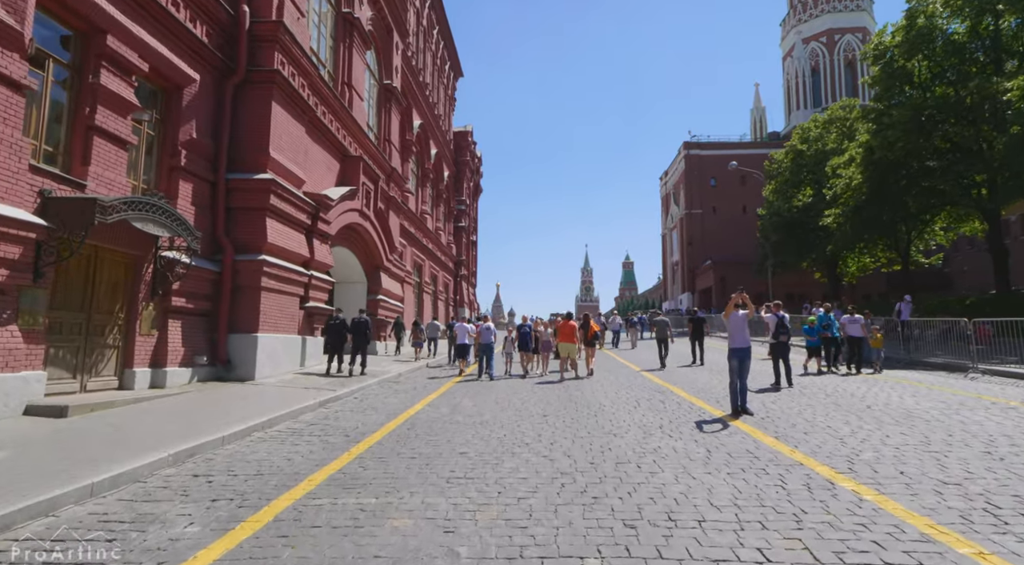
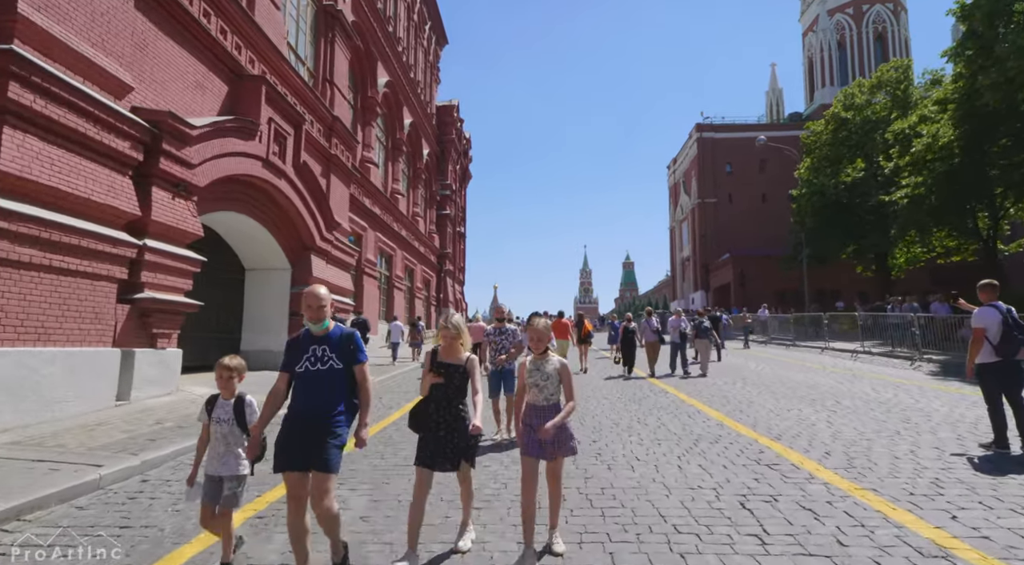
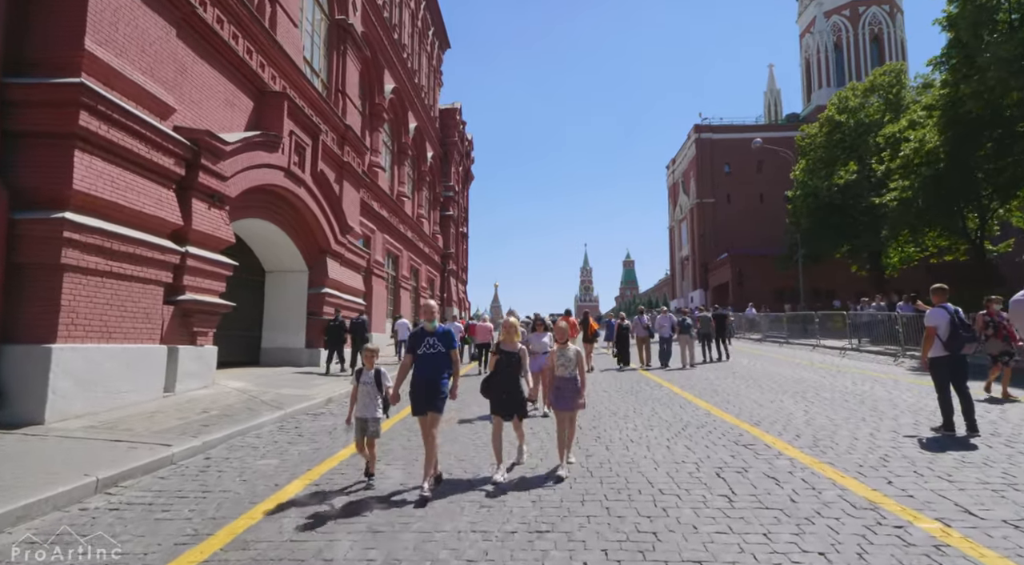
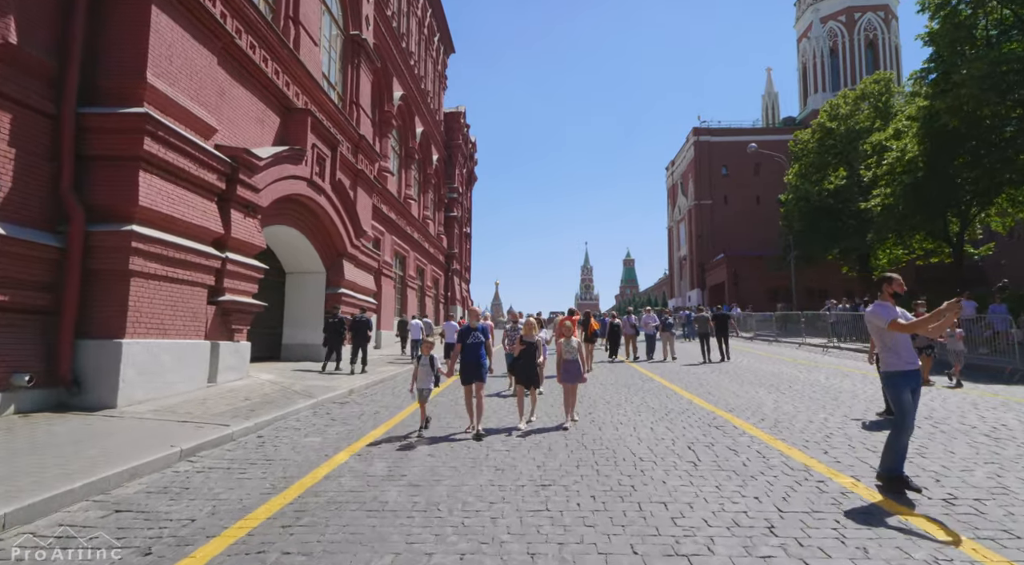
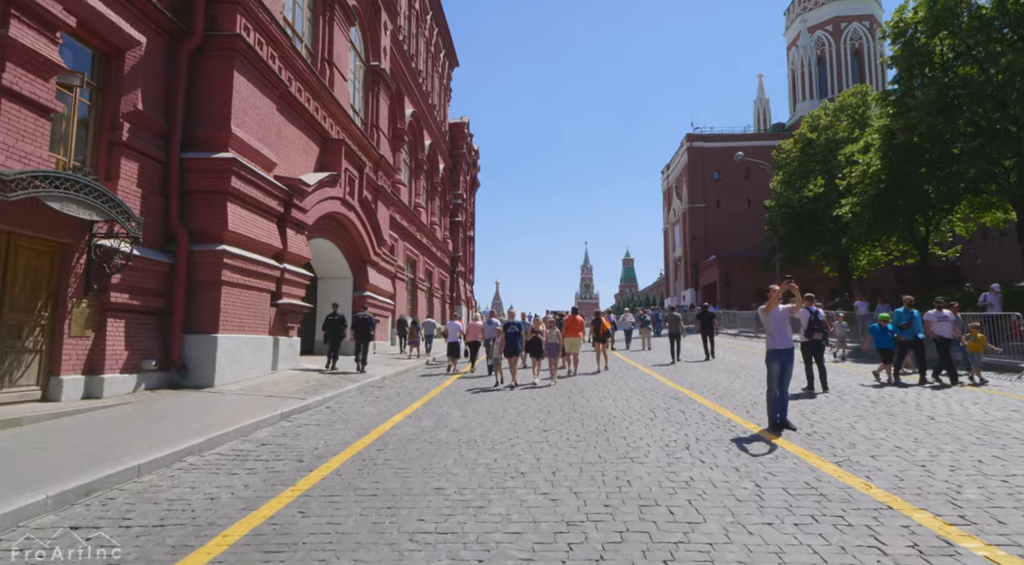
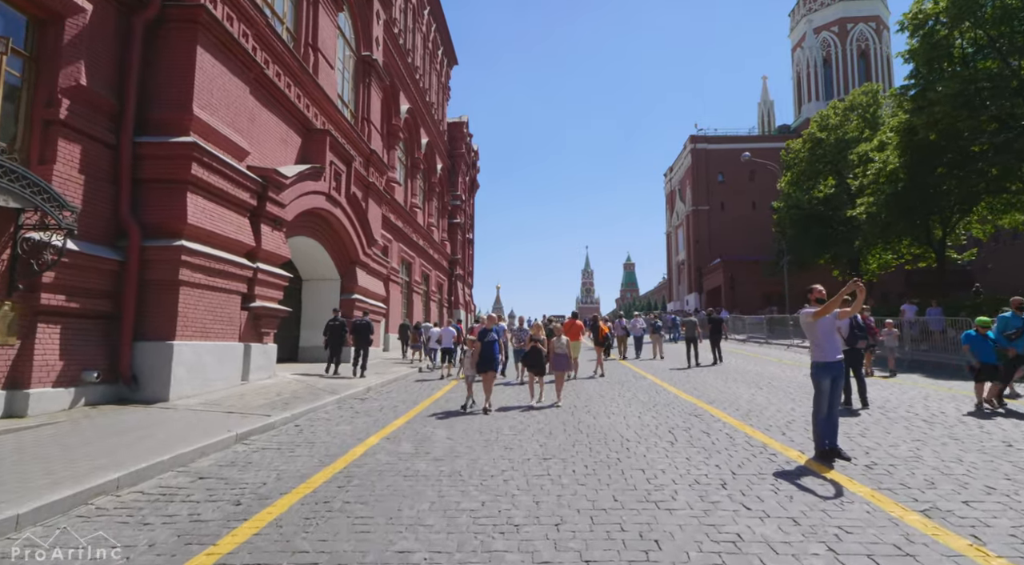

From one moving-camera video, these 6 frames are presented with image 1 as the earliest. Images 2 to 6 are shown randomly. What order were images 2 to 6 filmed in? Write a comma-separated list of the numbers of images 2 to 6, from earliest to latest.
5, 6, 4, 3, 2
